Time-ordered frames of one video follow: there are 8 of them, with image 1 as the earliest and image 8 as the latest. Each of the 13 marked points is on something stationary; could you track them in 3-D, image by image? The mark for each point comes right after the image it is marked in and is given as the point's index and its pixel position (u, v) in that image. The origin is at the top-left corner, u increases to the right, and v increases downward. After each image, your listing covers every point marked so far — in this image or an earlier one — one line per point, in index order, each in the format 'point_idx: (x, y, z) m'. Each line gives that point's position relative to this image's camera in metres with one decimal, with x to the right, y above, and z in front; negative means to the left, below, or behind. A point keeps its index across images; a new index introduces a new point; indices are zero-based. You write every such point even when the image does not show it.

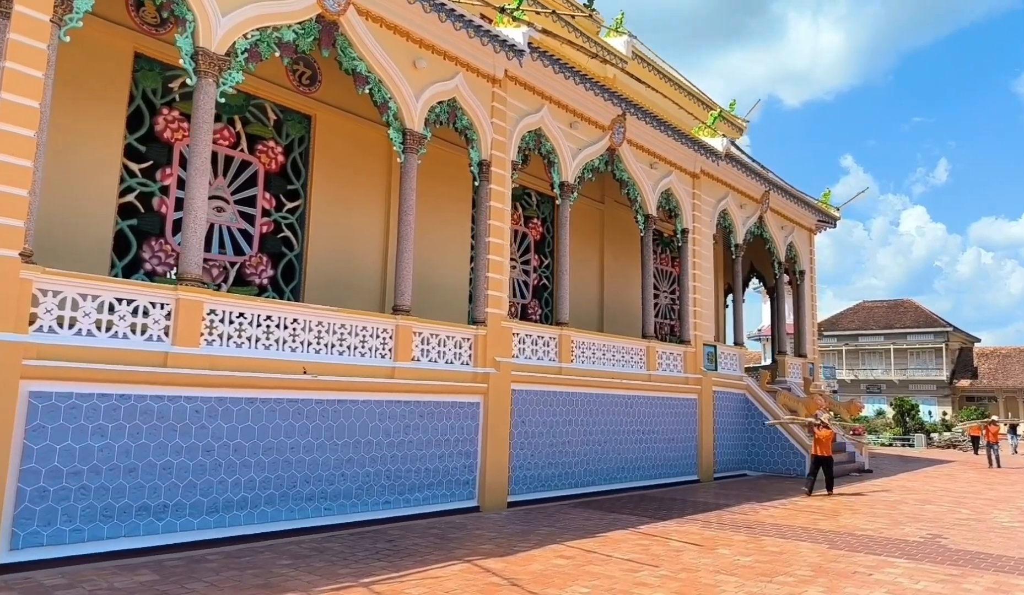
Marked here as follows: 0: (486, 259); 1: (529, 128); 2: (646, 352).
0: (-0.3, +0.4, +9.5) m
1: (+0.2, +2.1, +10.4) m
2: (+2.1, -0.8, +12.5) m
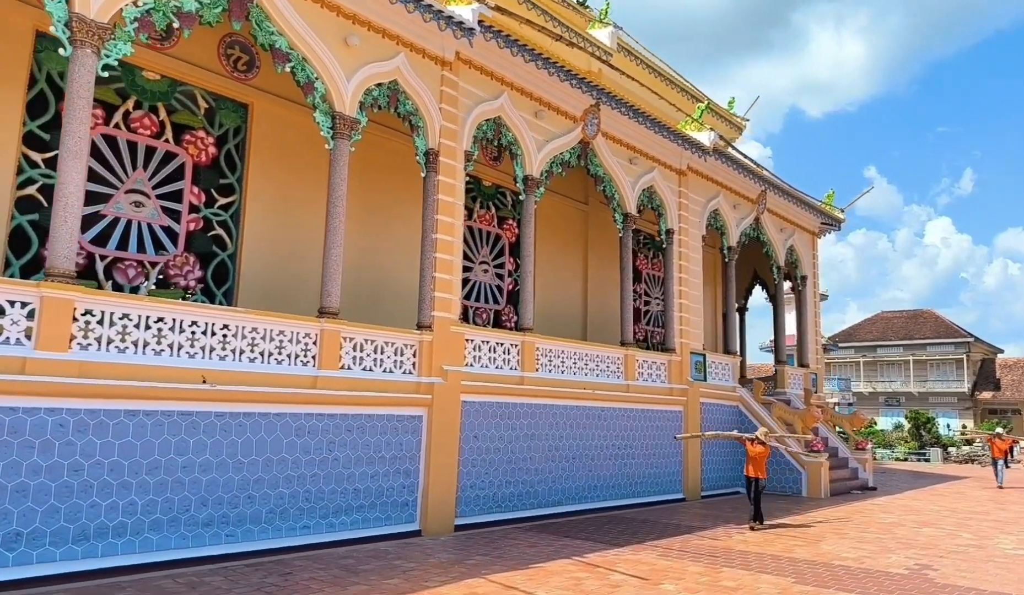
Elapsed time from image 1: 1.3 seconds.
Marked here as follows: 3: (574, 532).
0: (-0.8, +0.4, +8.7) m
1: (-0.3, +2.1, +9.5) m
2: (+1.6, -0.9, +11.6) m
3: (+0.6, -2.3, +8.2) m
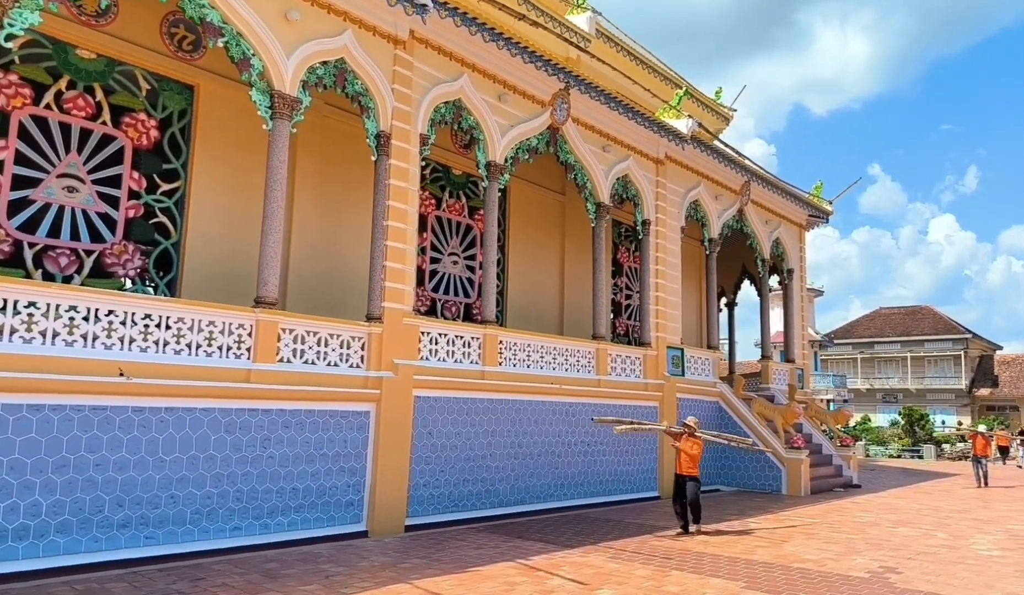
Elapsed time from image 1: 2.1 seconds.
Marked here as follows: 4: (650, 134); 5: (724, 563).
0: (-1.3, +0.5, +8.3) m
1: (-0.8, +2.2, +9.1) m
2: (+1.2, -0.8, +11.2) m
3: (+0.2, -2.2, +7.8) m
4: (+2.1, +2.5, +12.6) m
5: (+1.6, -2.1, +6.4) m
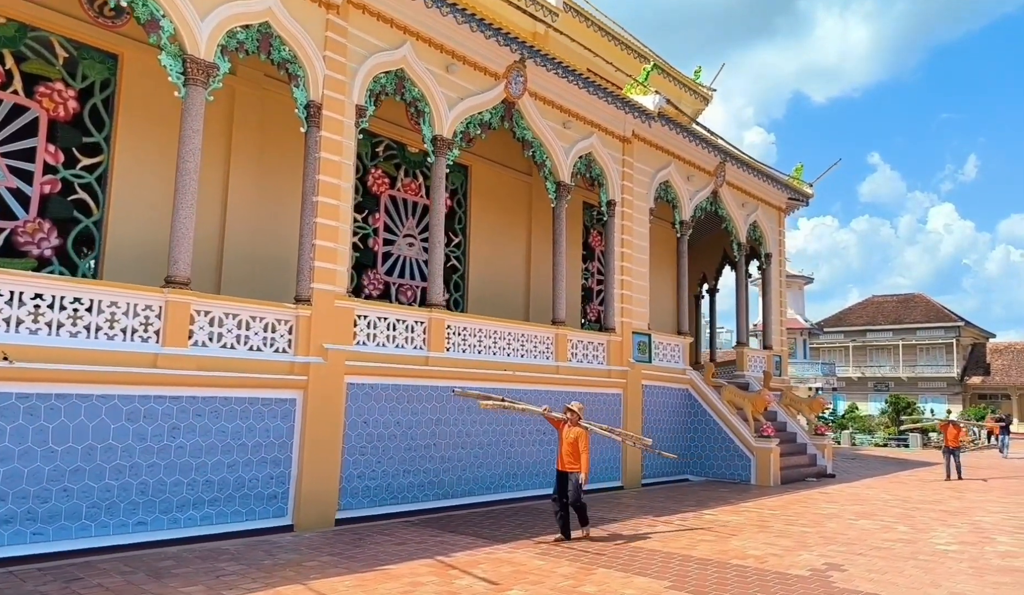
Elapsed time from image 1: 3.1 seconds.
0: (-1.9, +0.7, +7.8) m
1: (-1.4, +2.4, +8.6) m
2: (+0.6, -0.6, +10.8) m
3: (-0.4, -2.0, +7.4) m
4: (+1.5, +2.7, +12.1) m
5: (+1.1, -1.9, +6.0) m
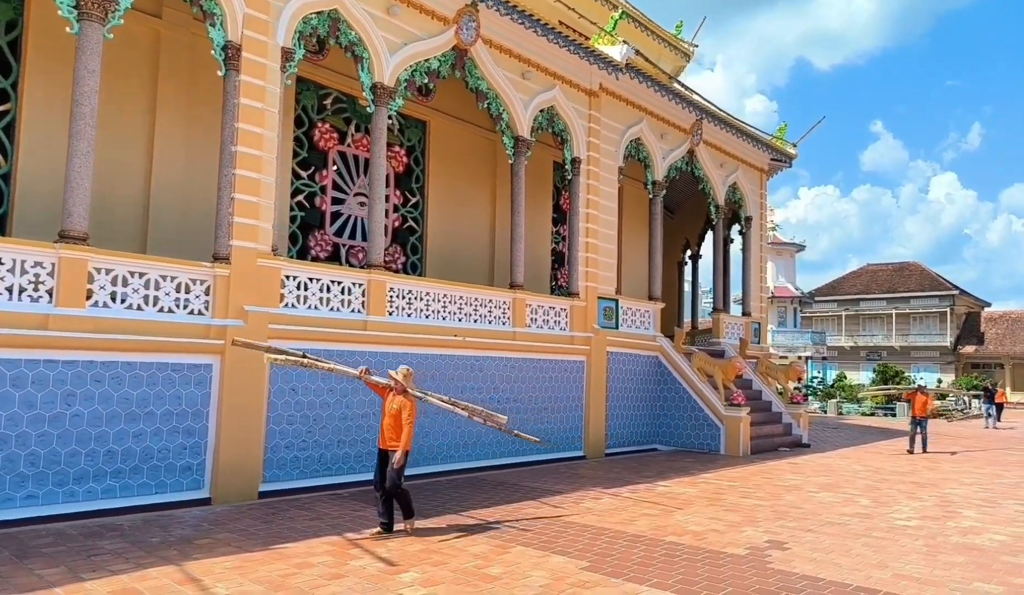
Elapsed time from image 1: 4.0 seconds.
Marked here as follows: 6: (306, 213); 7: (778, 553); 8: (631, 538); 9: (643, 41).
0: (-2.4, +1.1, +7.2) m
1: (-1.9, +2.8, +8.0) m
2: (0.0, -0.1, +10.2) m
3: (-1.0, -1.7, +6.9) m
4: (+0.9, +3.3, +11.4) m
5: (+0.5, -1.6, +5.5) m
6: (-2.6, +1.1, +10.4) m
7: (+1.6, -1.6, +5.1) m
8: (+0.8, -1.6, +5.5) m
9: (+2.6, +5.1, +16.5) m
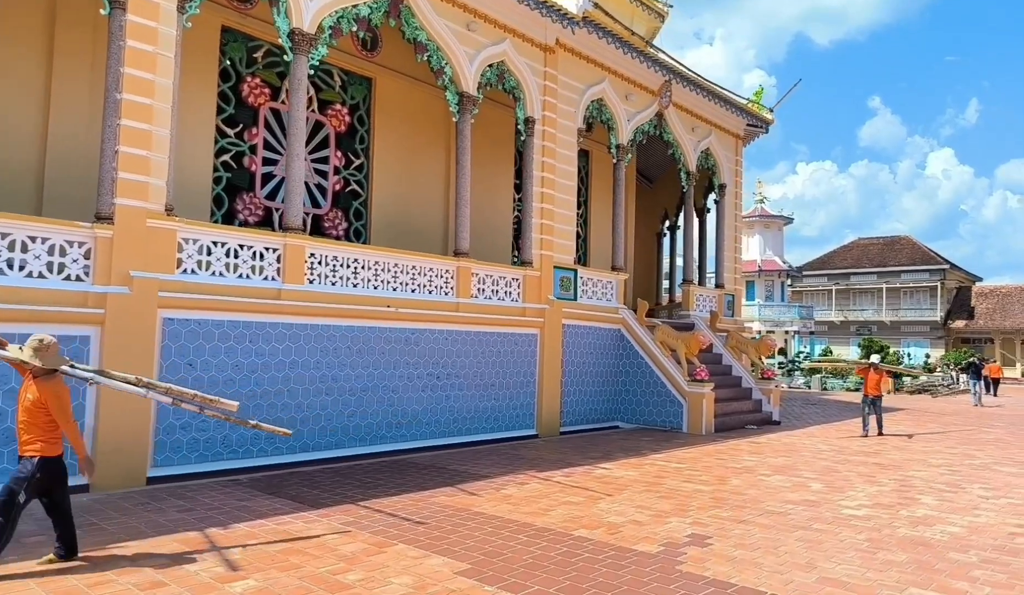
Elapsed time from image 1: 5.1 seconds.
0: (-3.1, +1.4, +6.5) m
1: (-2.6, +3.1, +7.2) m
2: (-0.7, +0.3, +9.5) m
3: (-1.7, -1.4, +6.3) m
4: (+0.3, +3.7, +10.6) m
5: (-0.2, -1.4, +4.9) m
6: (-3.3, +1.4, +9.7) m
7: (+1.0, -1.4, +4.5) m
8: (+0.1, -1.4, +4.8) m
9: (+2.0, +5.7, +15.6) m
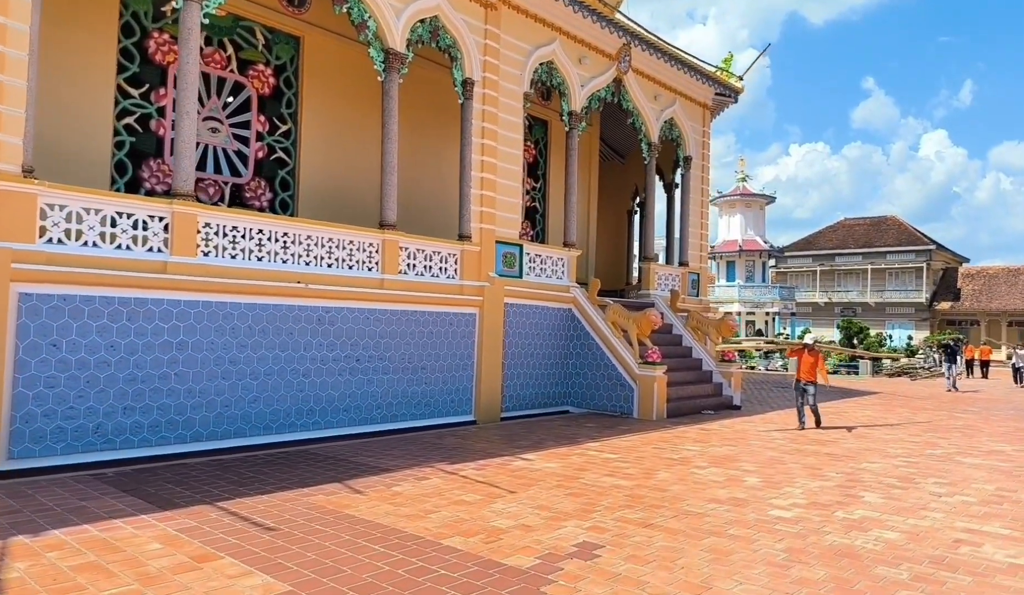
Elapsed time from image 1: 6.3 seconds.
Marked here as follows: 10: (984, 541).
0: (-3.8, +1.5, +5.7) m
1: (-3.3, +3.3, +6.4) m
2: (-1.4, +0.5, +8.8) m
3: (-2.4, -1.2, +5.6) m
4: (-0.5, +3.9, +9.8) m
5: (-0.9, -1.2, +4.2) m
6: (-4.0, +1.7, +8.9) m
7: (+0.3, -1.2, +3.8) m
8: (-0.6, -1.2, +4.1) m
9: (+1.2, +6.0, +14.8) m
10: (+2.5, -1.3, +4.4) m
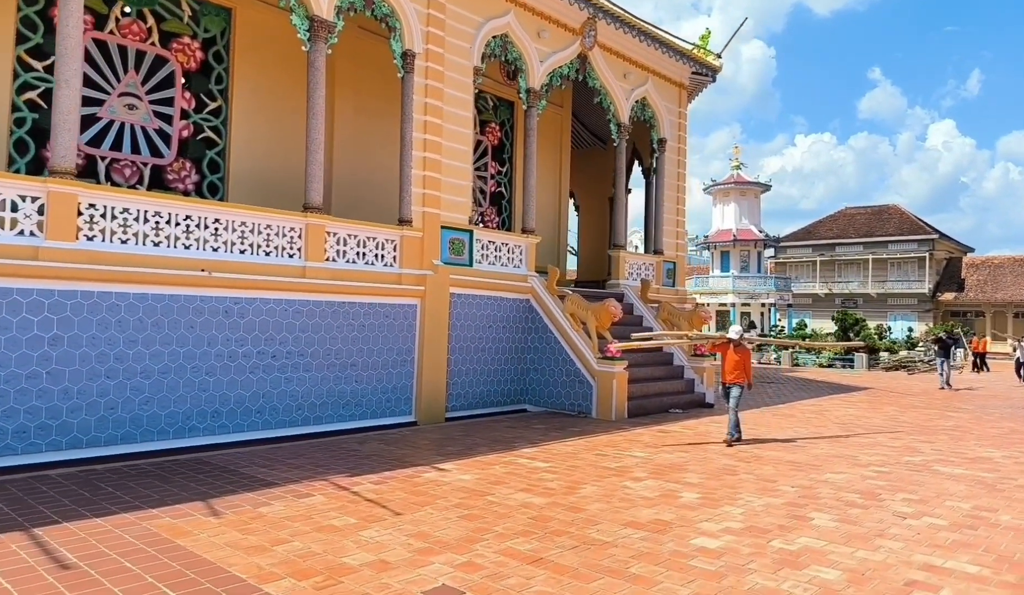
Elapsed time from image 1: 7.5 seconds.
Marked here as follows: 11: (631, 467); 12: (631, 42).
0: (-4.5, +1.6, +4.9) m
1: (-3.9, +3.4, +5.6) m
2: (-2.0, +0.6, +8.0) m
3: (-3.0, -1.2, +4.8) m
4: (-1.1, +4.0, +9.0) m
5: (-1.5, -1.2, +3.4) m
6: (-4.6, +1.8, +8.1) m
7: (-0.4, -1.2, +3.0) m
8: (-1.2, -1.2, +3.4) m
9: (+0.6, +6.2, +13.9) m
10: (+1.9, -1.2, +3.6) m
11: (+0.9, -1.3, +6.2) m
12: (+1.8, +3.9, +12.6) m
